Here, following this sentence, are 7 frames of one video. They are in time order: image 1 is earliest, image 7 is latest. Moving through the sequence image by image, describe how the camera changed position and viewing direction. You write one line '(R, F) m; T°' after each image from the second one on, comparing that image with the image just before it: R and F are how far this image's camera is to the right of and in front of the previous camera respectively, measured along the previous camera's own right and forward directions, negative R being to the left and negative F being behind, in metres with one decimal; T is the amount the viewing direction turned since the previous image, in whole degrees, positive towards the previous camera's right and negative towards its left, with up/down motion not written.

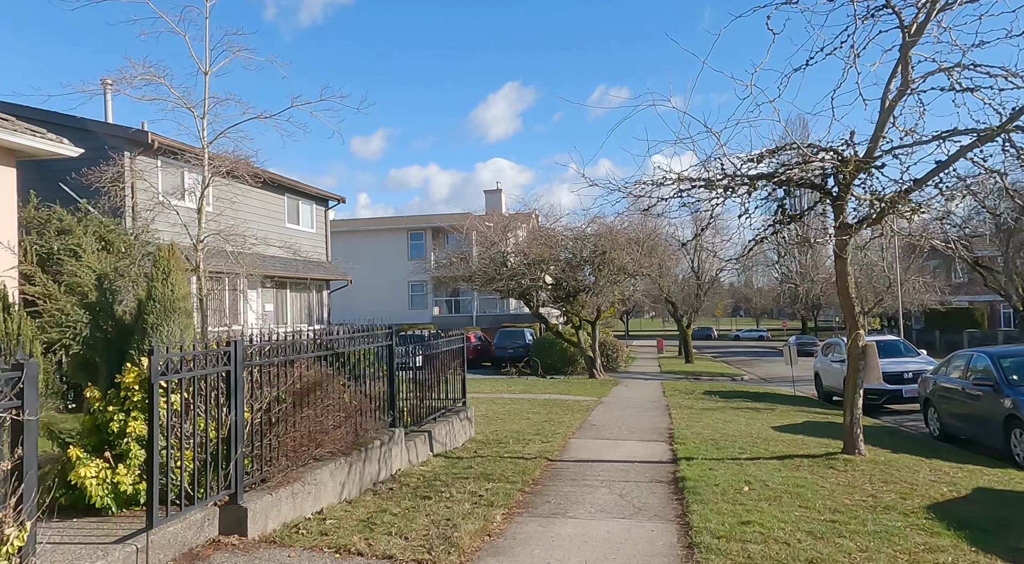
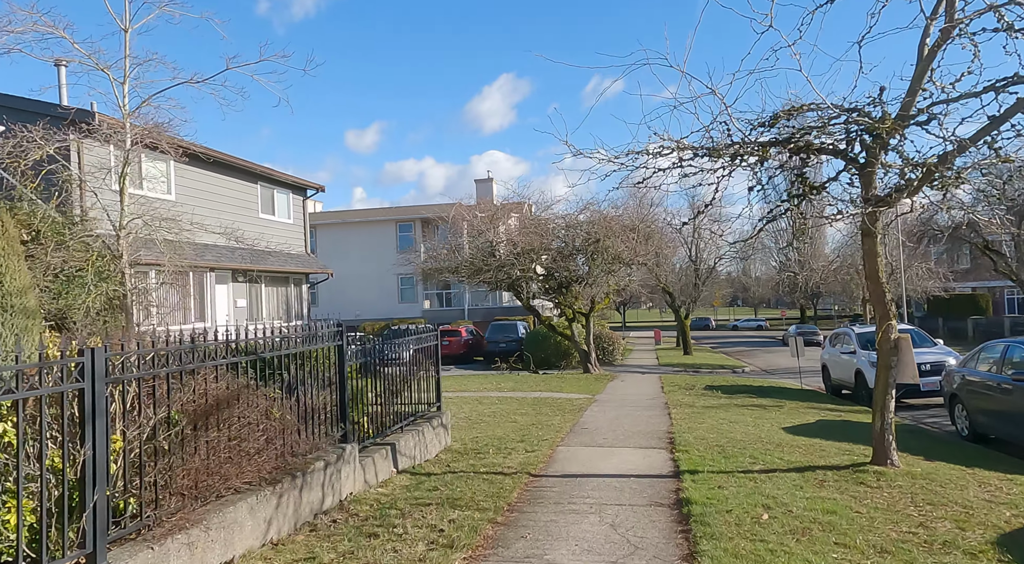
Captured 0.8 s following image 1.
(+0.2, +1.1) m; 0°
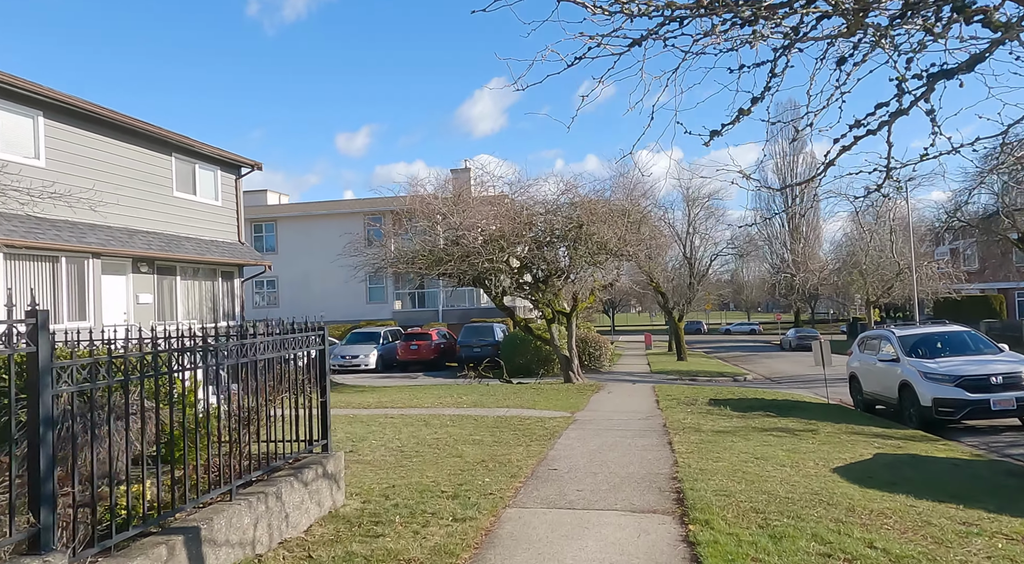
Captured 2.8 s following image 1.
(+0.5, +3.2) m; +1°
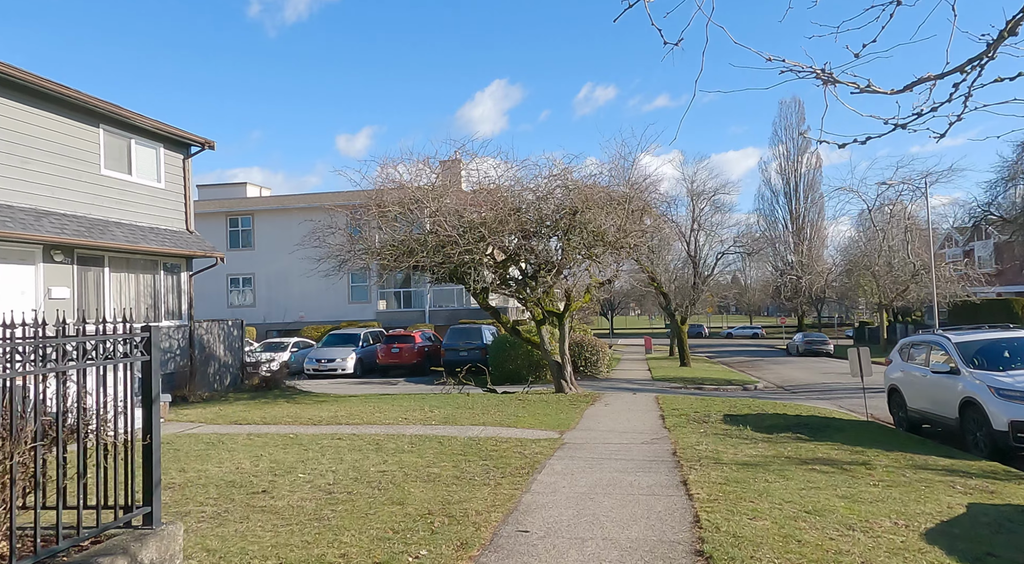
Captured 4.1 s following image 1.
(+0.3, +2.3) m; 0°
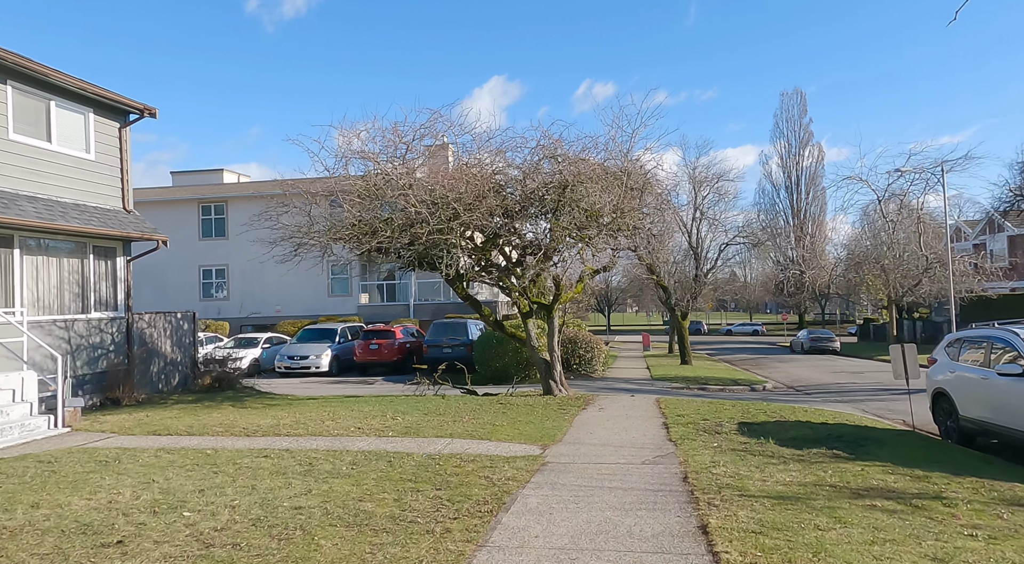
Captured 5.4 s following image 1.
(+0.3, +2.0) m; 0°
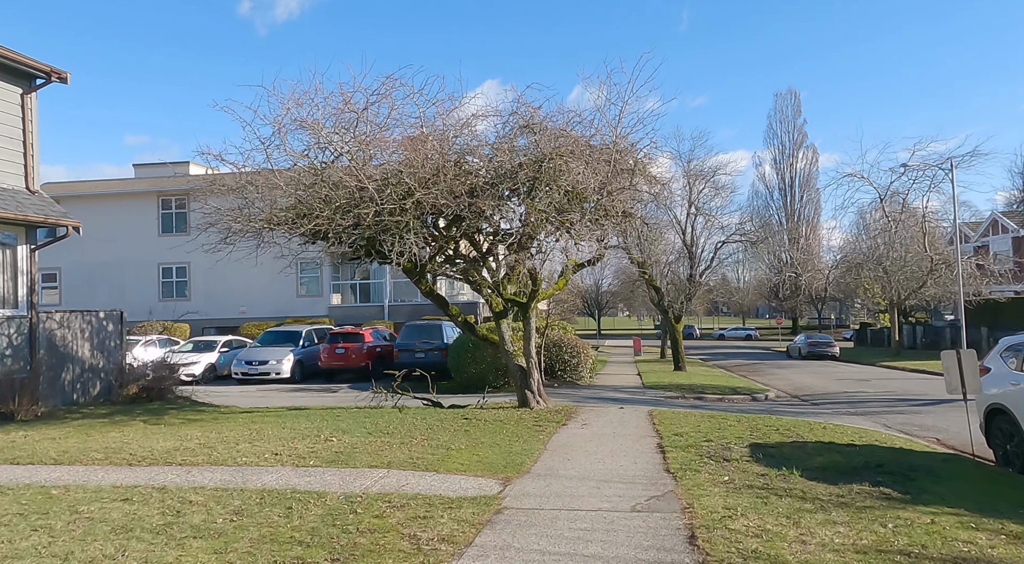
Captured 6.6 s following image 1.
(+0.3, +2.0) m; +1°
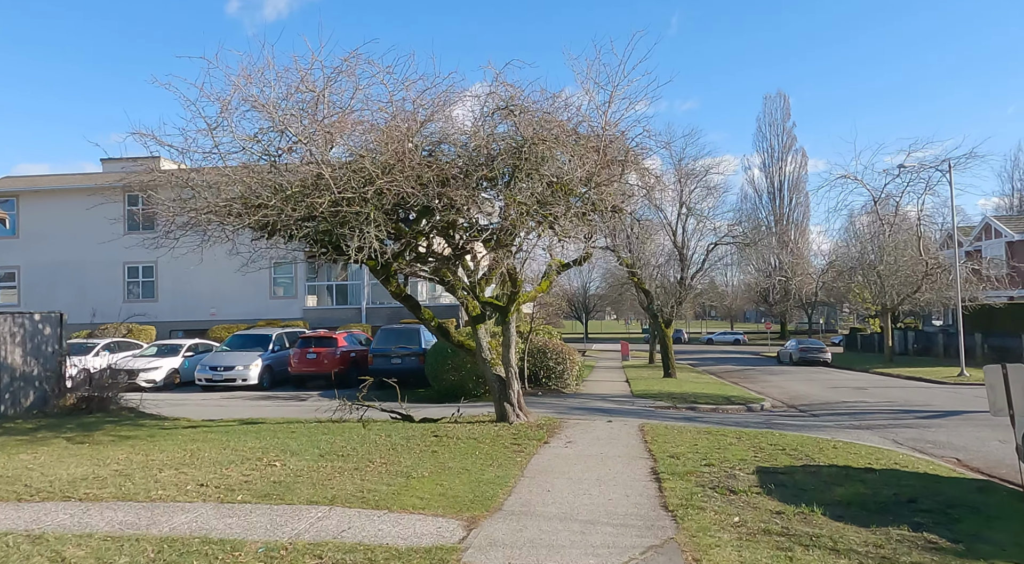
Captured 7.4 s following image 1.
(+0.1, +1.2) m; +1°
